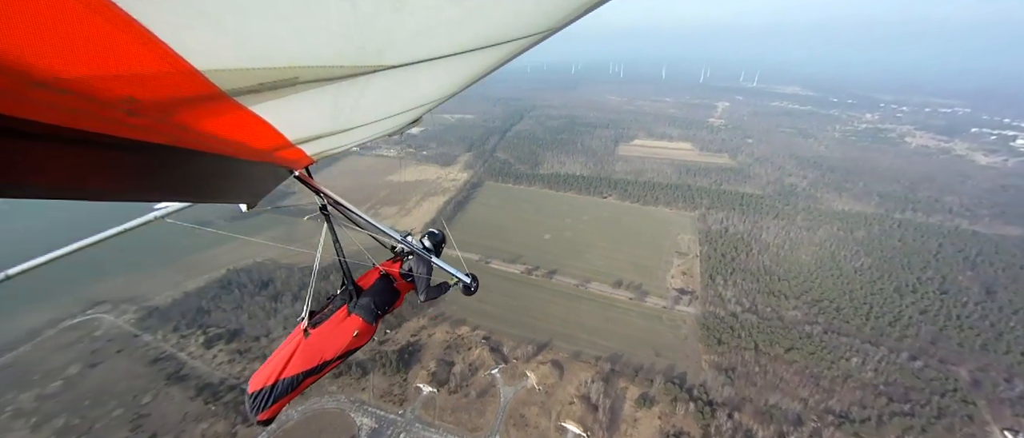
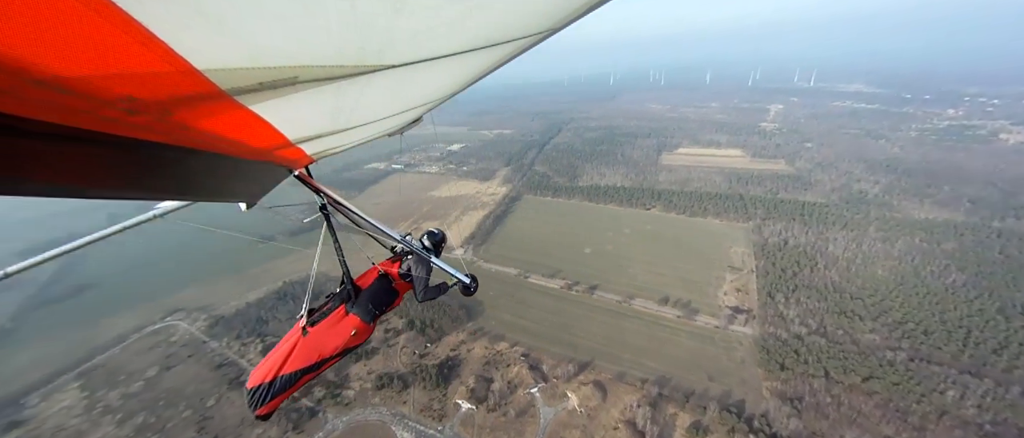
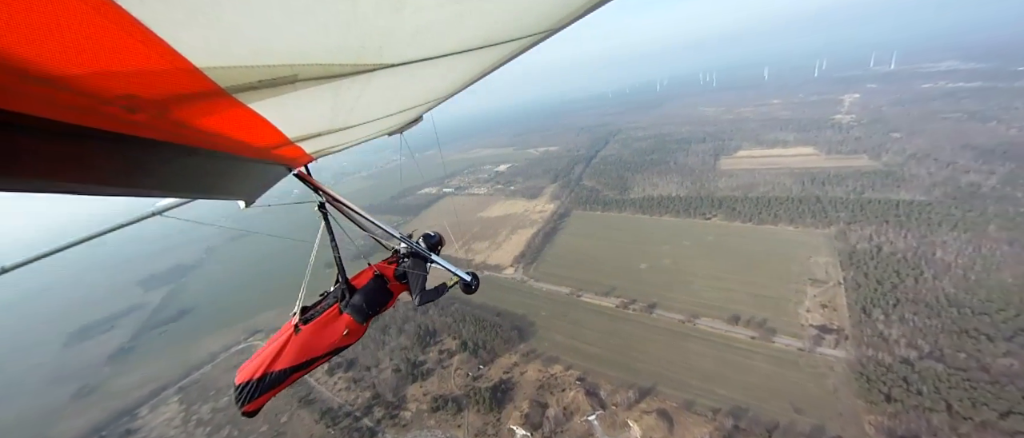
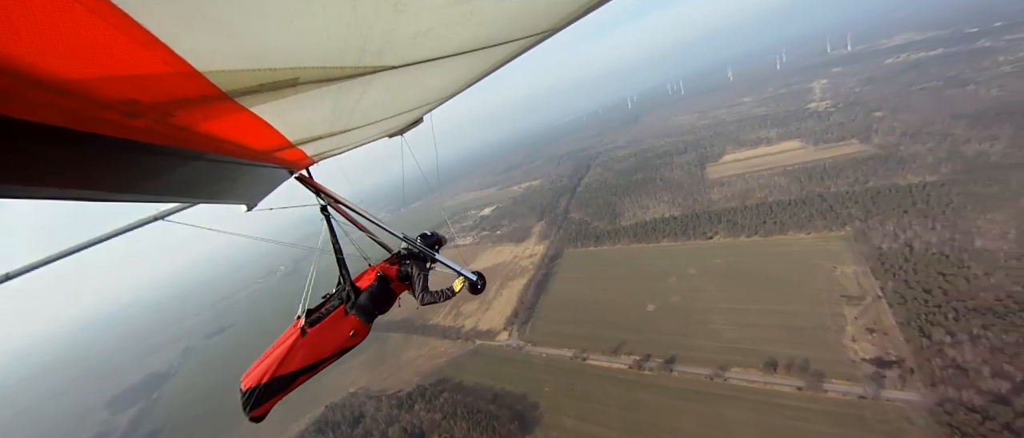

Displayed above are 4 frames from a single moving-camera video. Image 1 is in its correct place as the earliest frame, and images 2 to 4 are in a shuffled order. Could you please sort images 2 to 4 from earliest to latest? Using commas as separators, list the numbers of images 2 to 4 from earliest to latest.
2, 3, 4
